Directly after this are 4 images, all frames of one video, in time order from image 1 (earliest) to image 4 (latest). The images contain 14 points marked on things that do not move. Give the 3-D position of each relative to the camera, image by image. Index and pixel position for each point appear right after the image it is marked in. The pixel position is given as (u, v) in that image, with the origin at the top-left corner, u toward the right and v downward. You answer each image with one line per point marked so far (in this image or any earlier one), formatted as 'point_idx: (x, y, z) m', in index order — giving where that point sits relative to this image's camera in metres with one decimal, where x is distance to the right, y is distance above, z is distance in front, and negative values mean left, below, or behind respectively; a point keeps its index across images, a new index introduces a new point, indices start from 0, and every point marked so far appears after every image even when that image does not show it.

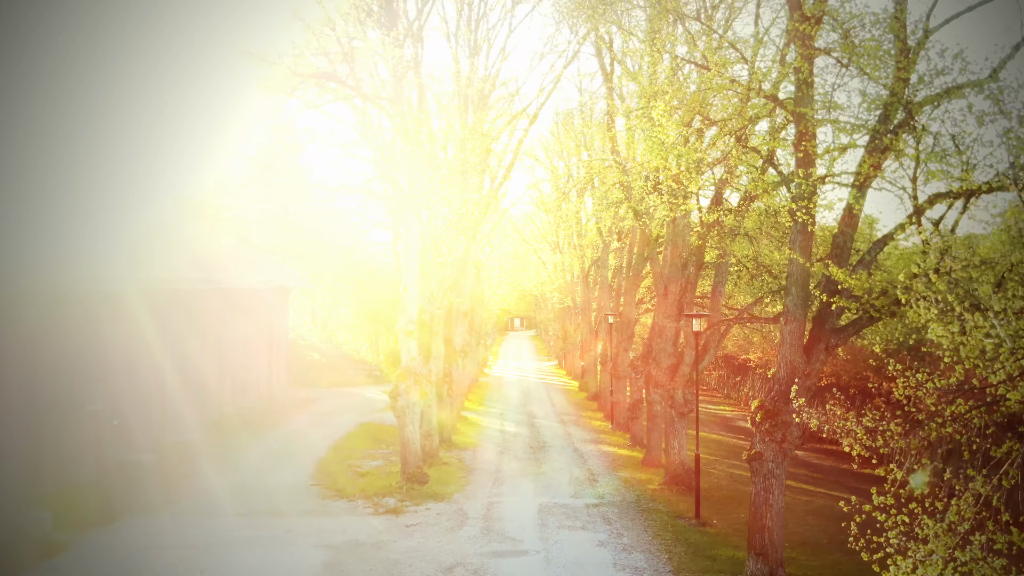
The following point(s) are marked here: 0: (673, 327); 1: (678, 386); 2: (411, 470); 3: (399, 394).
0: (+4.2, -1.0, +19.7) m
1: (+4.2, -2.5, +19.0) m
2: (-2.6, -4.6, +18.9) m
3: (-2.8, -2.7, +18.7) m
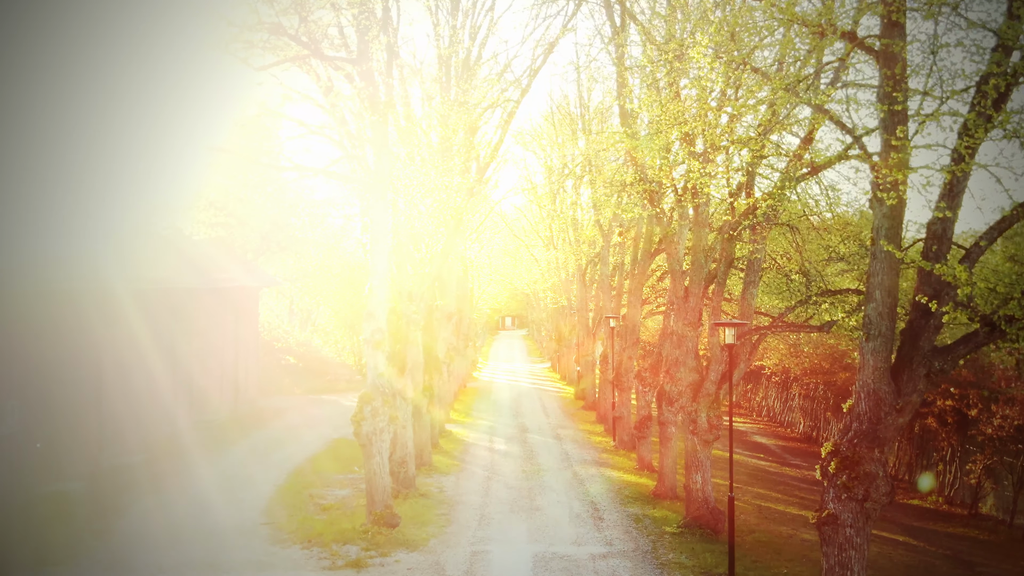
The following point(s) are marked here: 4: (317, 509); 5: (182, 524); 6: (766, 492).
0: (+4.0, -1.0, +16.5) m
1: (+3.9, -2.5, +15.8) m
2: (-2.8, -4.6, +15.7) m
3: (-3.0, -2.7, +15.4) m
4: (-4.6, -5.2, +18.0) m
5: (-7.3, -5.2, +16.8) m
6: (+6.4, -5.2, +19.3) m
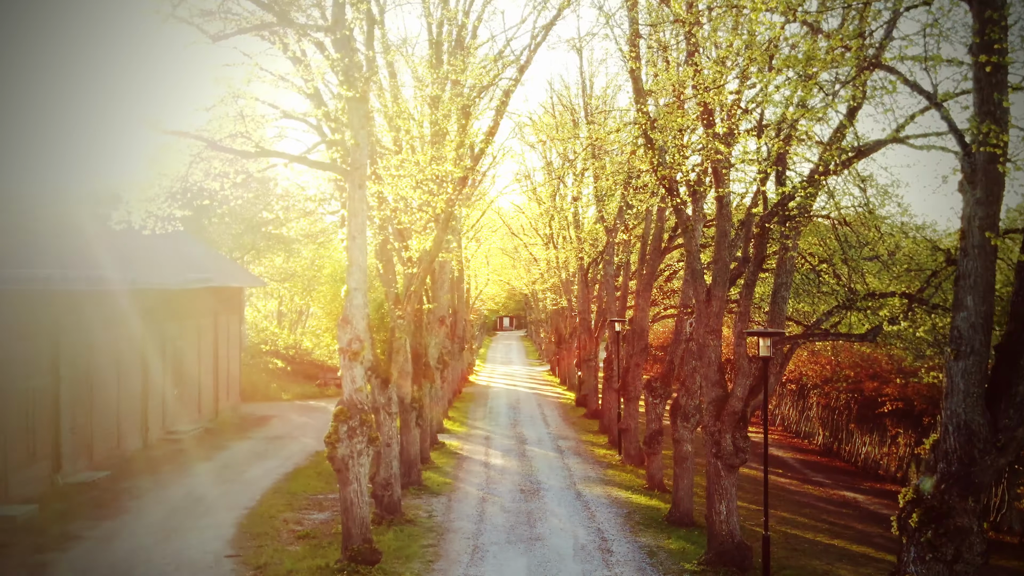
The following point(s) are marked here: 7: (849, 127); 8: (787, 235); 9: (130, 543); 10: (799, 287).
0: (+3.9, -1.1, +14.6) m
1: (+3.9, -2.6, +13.9) m
2: (-2.8, -4.6, +13.7) m
3: (-3.1, -2.7, +13.5) m
4: (-4.7, -5.3, +16.0) m
5: (-7.3, -5.2, +14.8) m
6: (+6.4, -5.2, +17.4) m
7: (+5.8, +2.8, +13.2) m
8: (+5.1, +1.0, +14.1) m
9: (-7.7, -5.2, +15.4) m
10: (+5.8, 0.0, +15.5) m
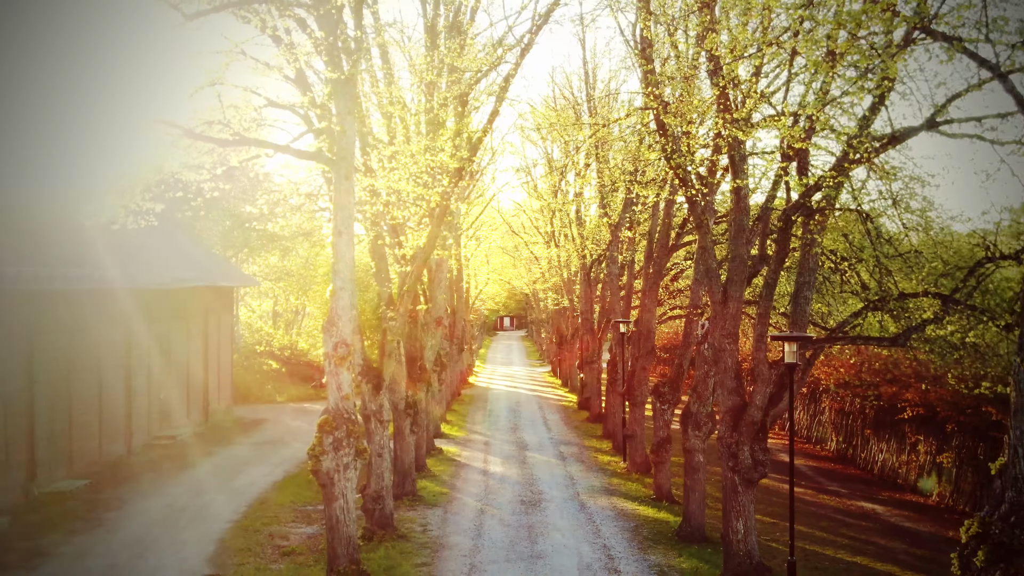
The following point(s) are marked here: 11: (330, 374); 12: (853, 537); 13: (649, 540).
0: (+3.9, -1.1, +13.5) m
1: (+3.9, -2.6, +12.9) m
2: (-2.8, -4.6, +12.7) m
3: (-3.1, -2.7, +12.4) m
4: (-4.7, -5.2, +15.0) m
5: (-7.3, -5.2, +13.8) m
6: (+6.4, -5.2, +16.3) m
7: (+5.8, +2.8, +12.2) m
8: (+5.1, +1.0, +13.1) m
9: (-7.8, -5.2, +14.4) m
10: (+5.8, 0.0, +14.5) m
11: (-3.1, -1.5, +12.9) m
12: (+7.3, -5.3, +16.2) m
13: (+2.8, -5.1, +15.4) m
